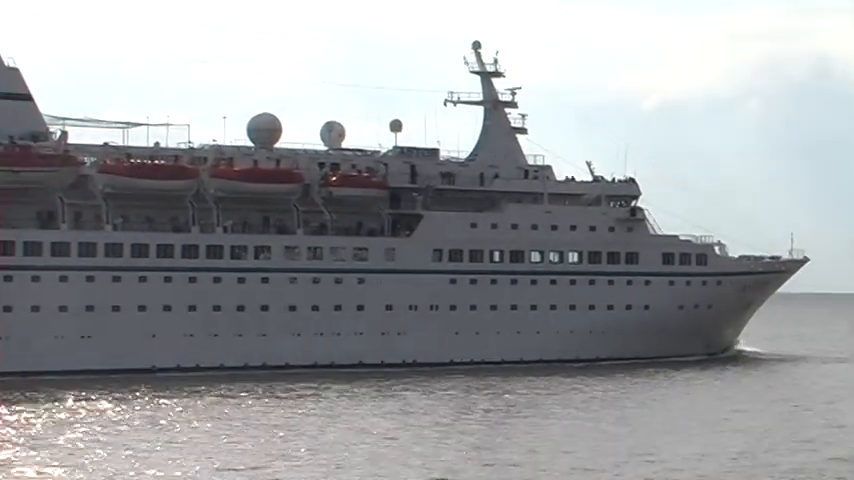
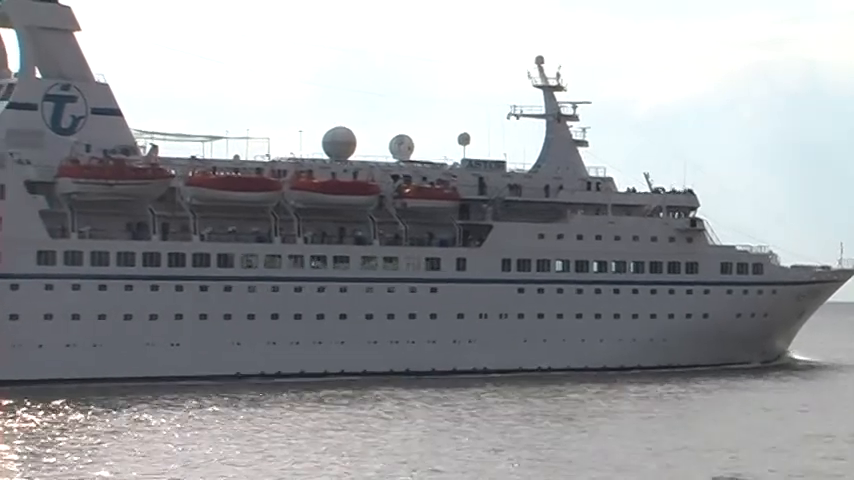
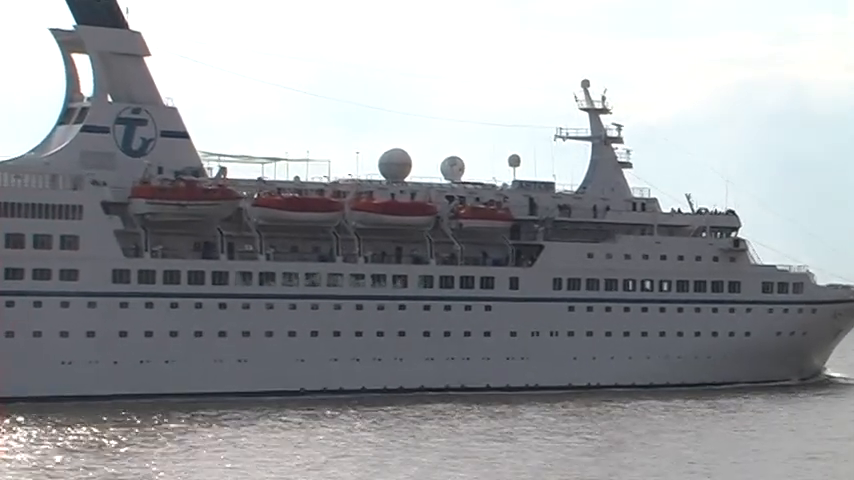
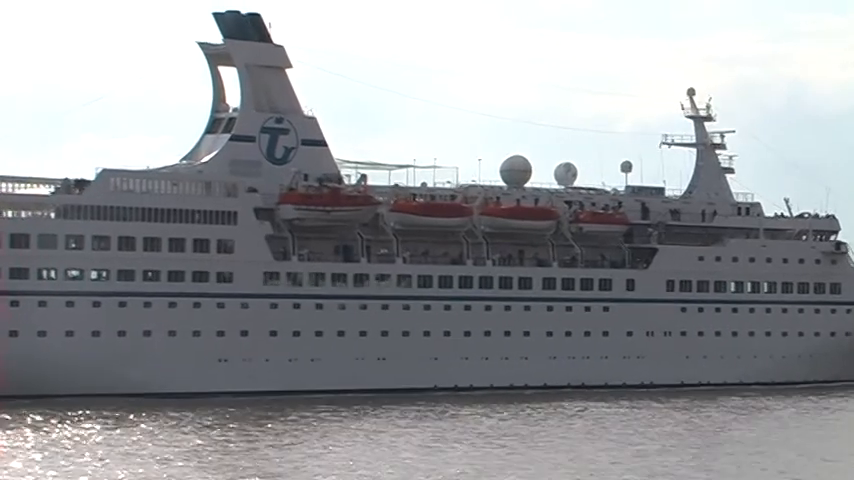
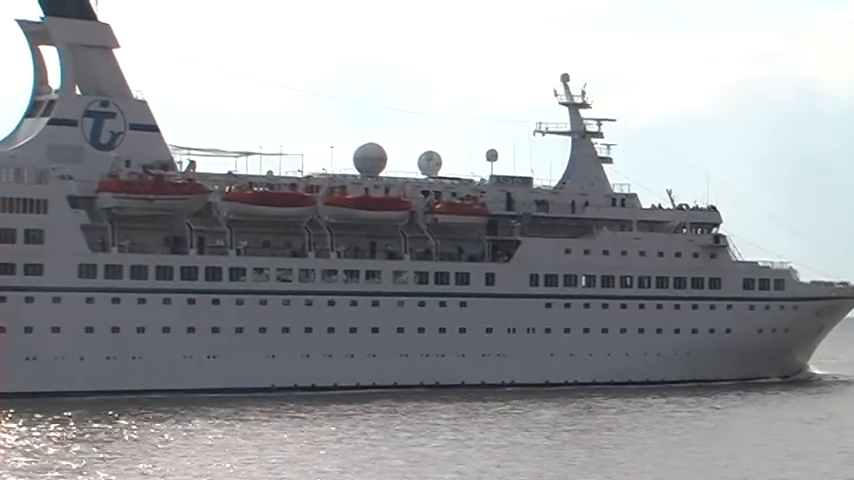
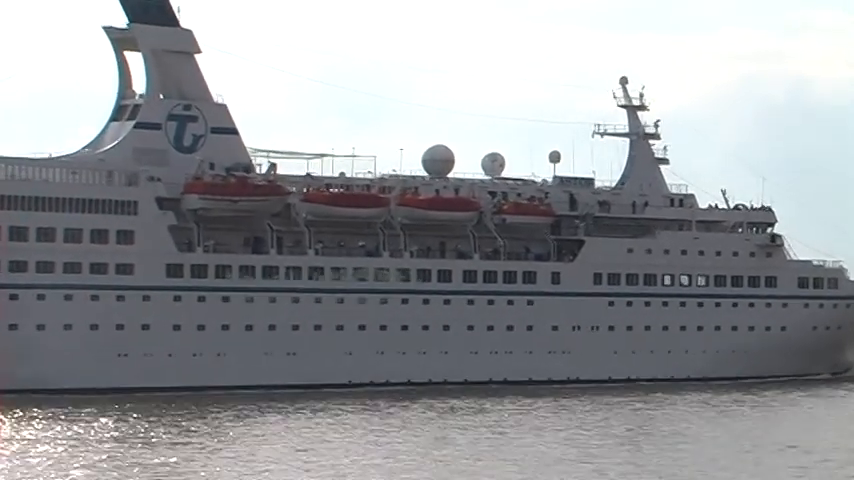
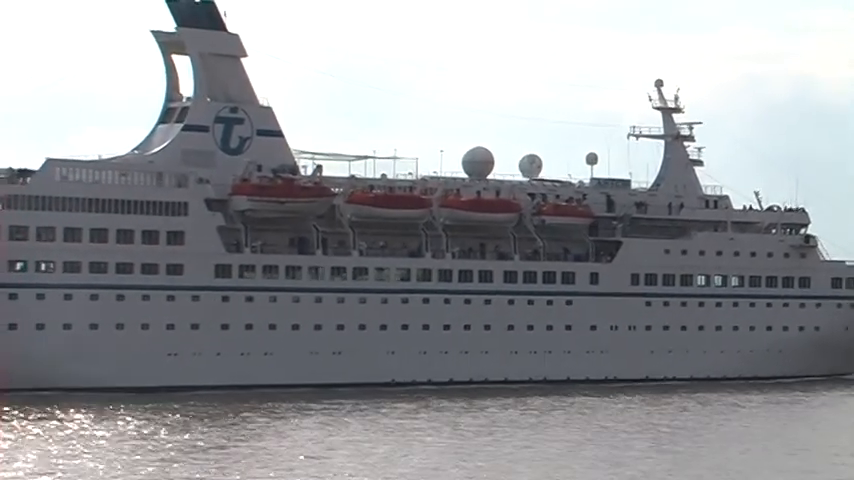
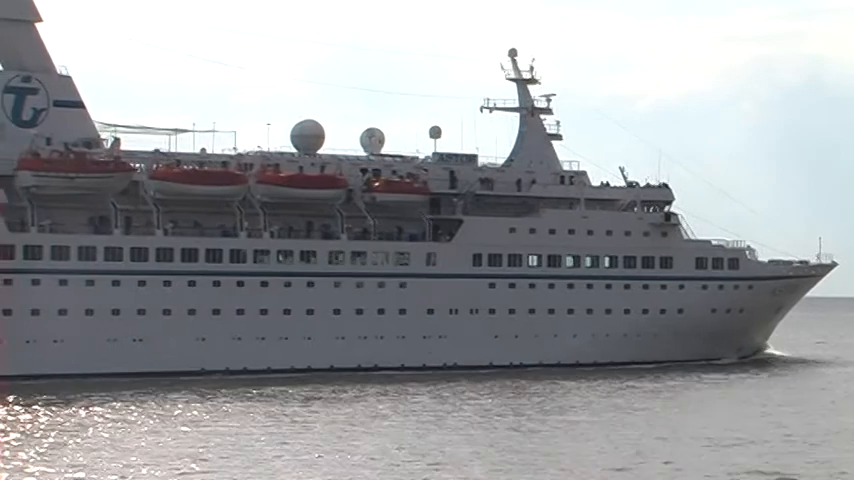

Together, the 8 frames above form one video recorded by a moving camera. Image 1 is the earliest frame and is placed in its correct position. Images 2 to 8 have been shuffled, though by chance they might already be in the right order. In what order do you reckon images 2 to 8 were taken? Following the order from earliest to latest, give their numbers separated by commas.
8, 2, 5, 3, 6, 7, 4
